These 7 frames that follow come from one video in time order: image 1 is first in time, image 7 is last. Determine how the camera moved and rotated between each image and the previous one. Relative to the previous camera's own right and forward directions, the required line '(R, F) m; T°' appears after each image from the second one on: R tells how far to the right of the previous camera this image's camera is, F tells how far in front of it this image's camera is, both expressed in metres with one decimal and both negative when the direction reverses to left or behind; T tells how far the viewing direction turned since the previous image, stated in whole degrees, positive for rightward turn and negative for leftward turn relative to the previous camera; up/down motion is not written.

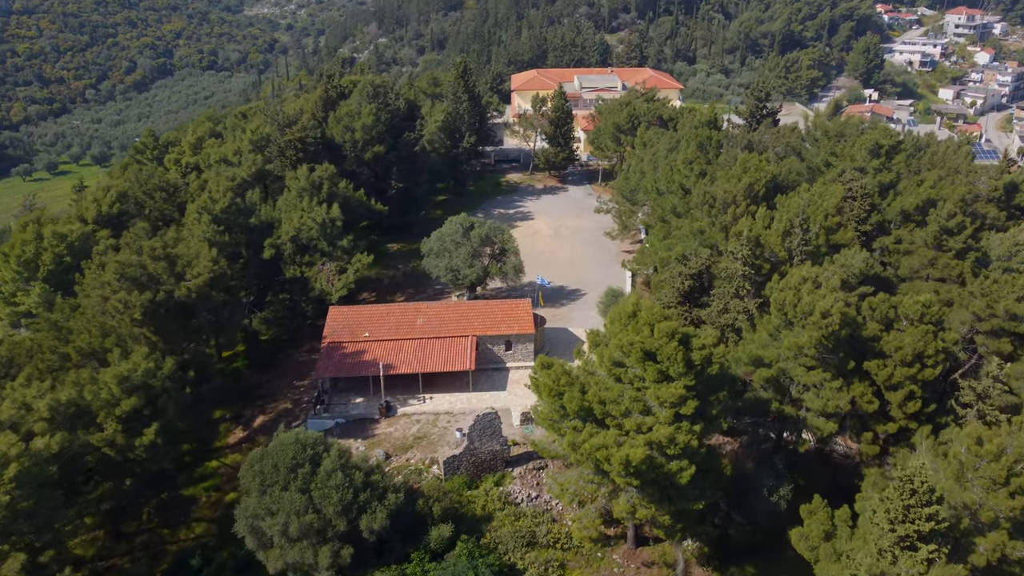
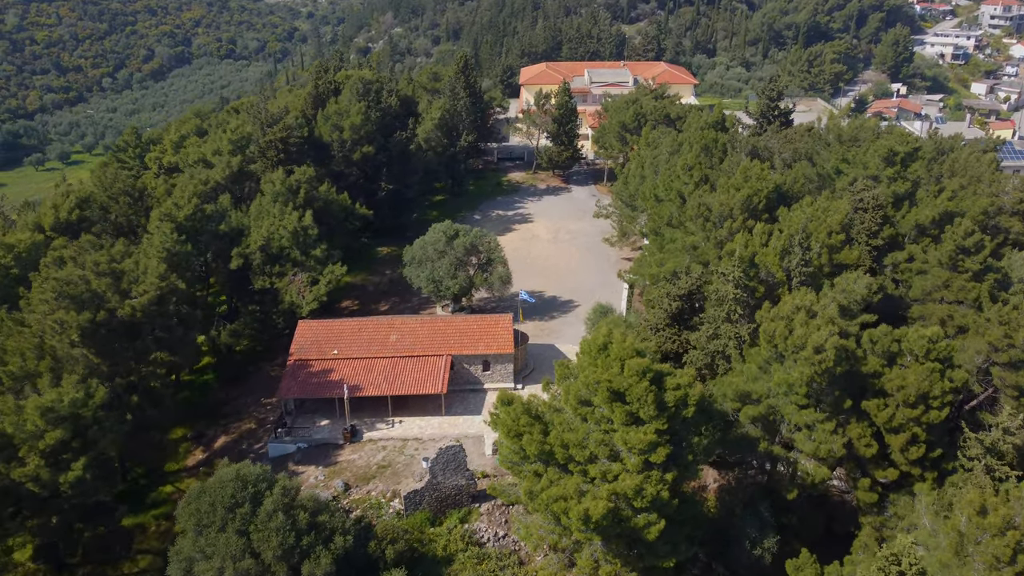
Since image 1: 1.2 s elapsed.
(+1.9, +2.4) m; -2°
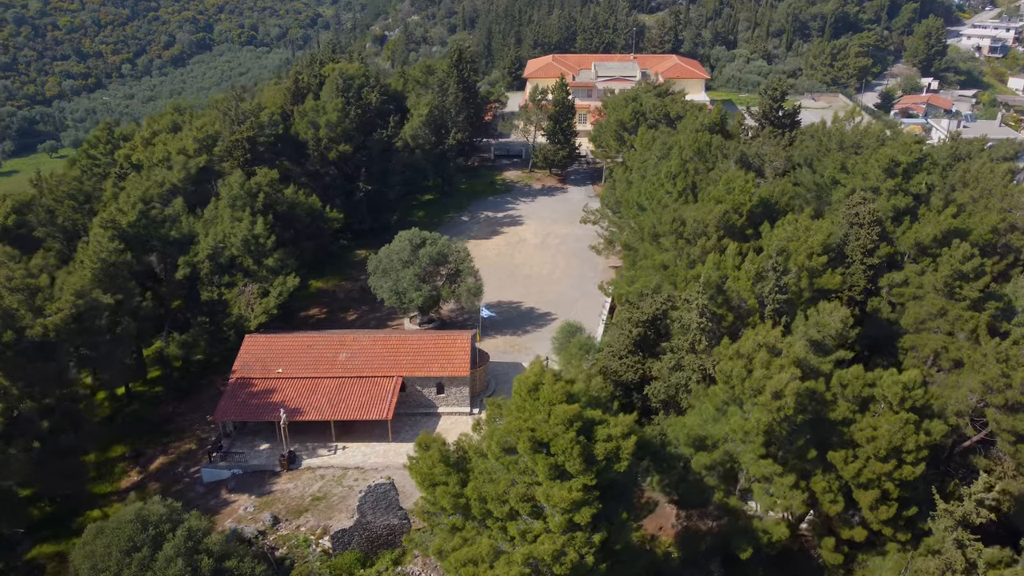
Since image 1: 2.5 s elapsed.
(+2.9, +2.4) m; -2°
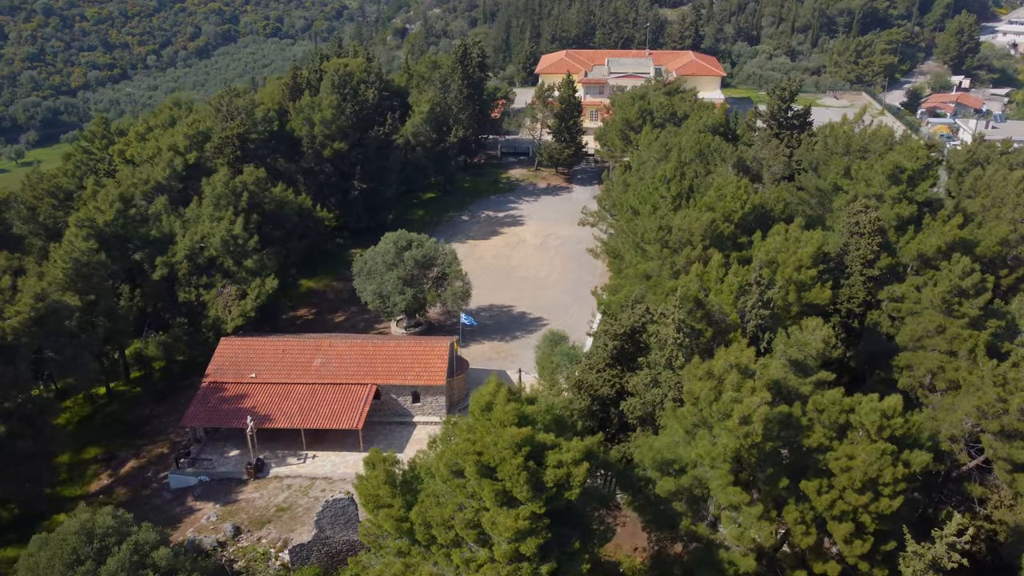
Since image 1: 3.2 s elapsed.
(+1.9, +1.1) m; -2°
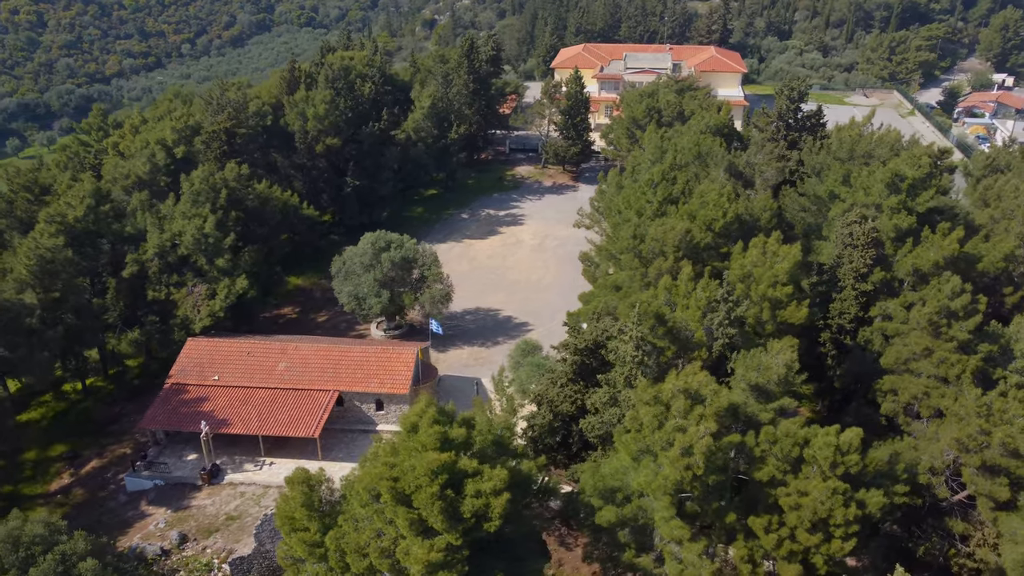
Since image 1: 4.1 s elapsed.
(+2.6, +1.2) m; -3°
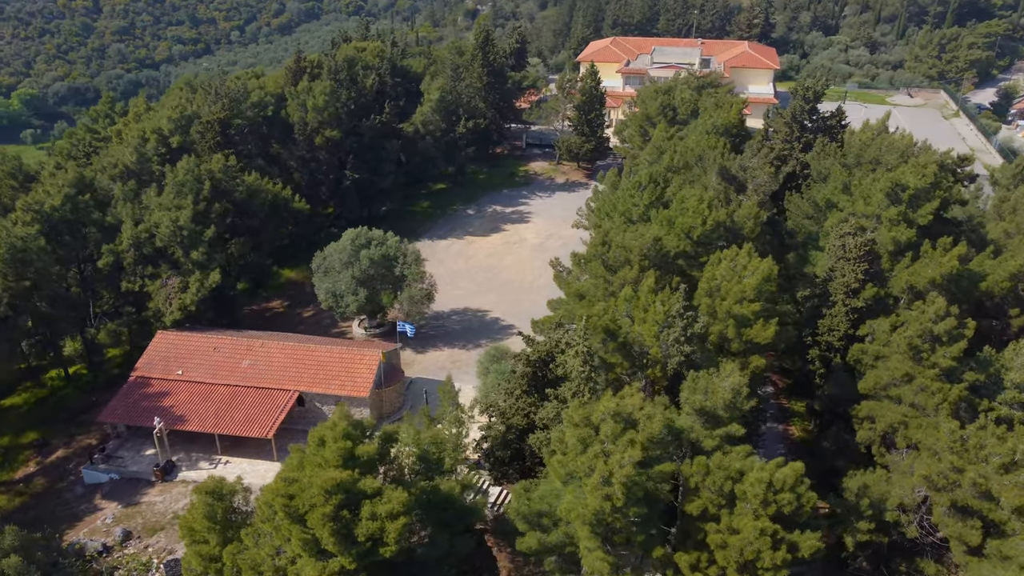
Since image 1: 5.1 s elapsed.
(+3.1, +1.2) m; -4°
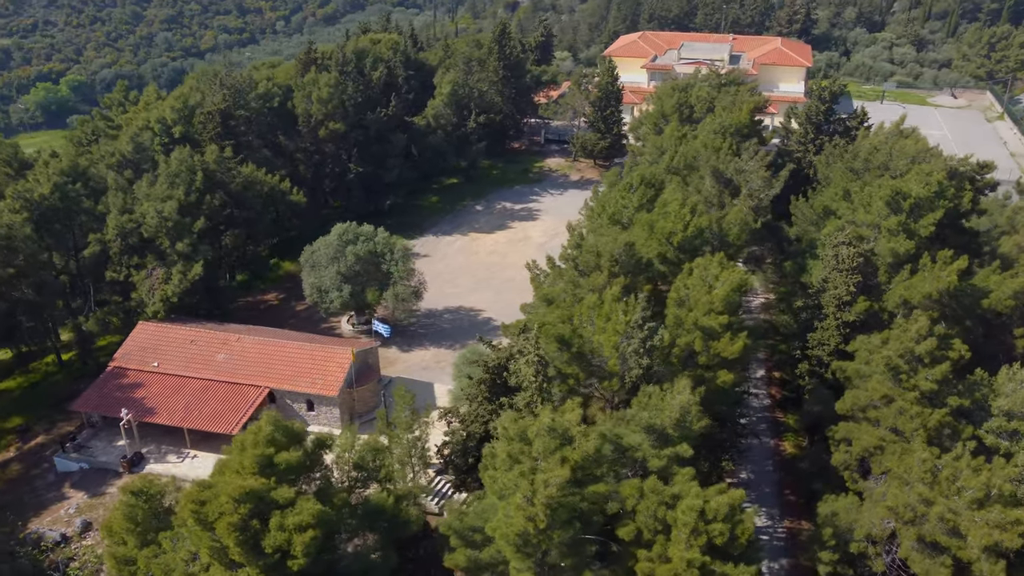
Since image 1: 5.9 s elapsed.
(+2.6, +0.9) m; -3°
